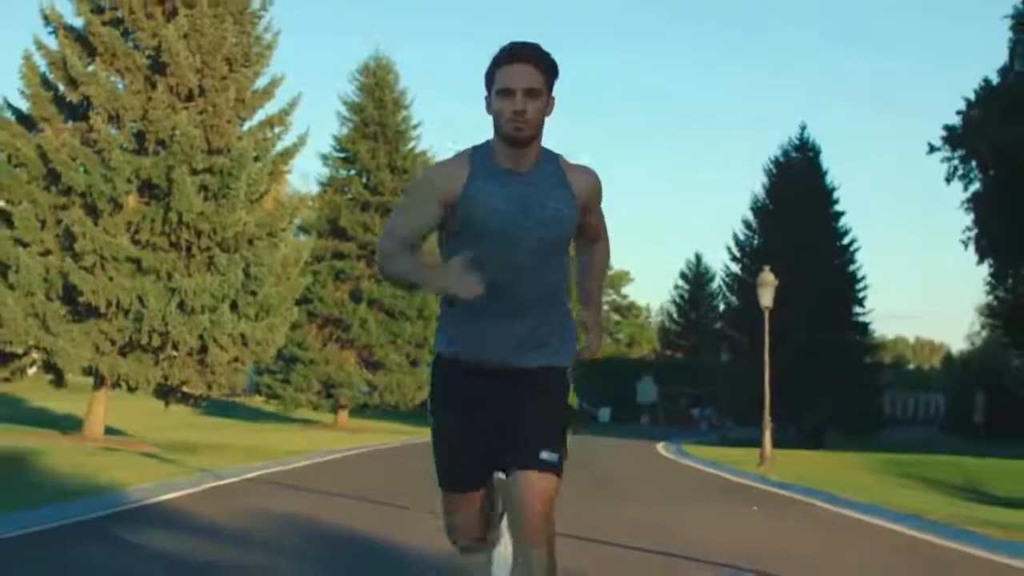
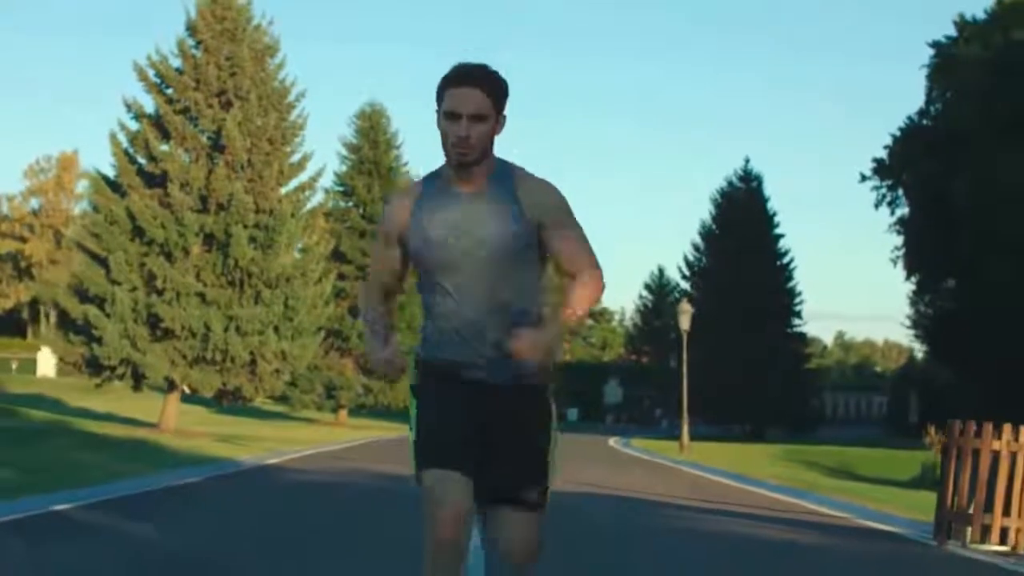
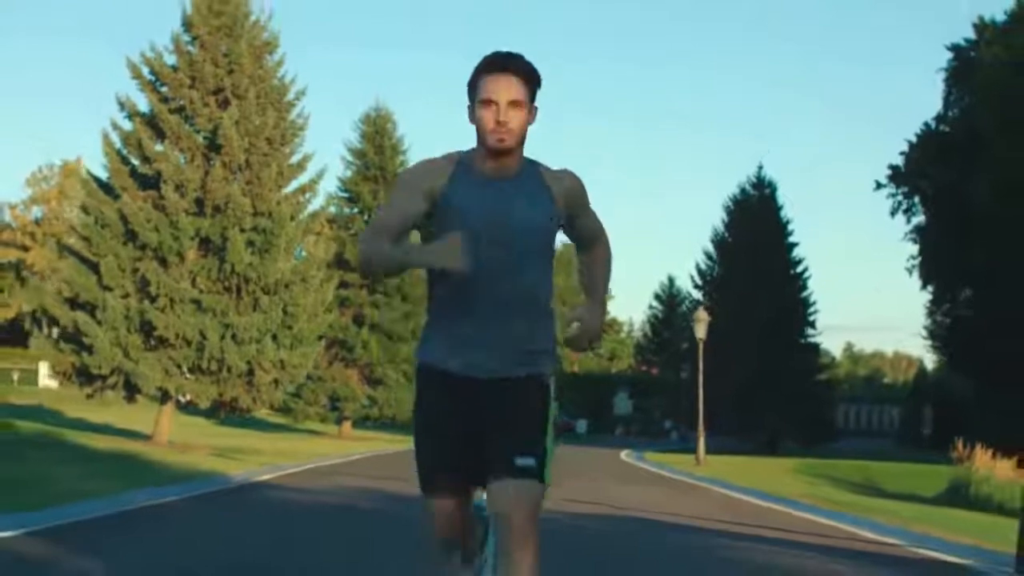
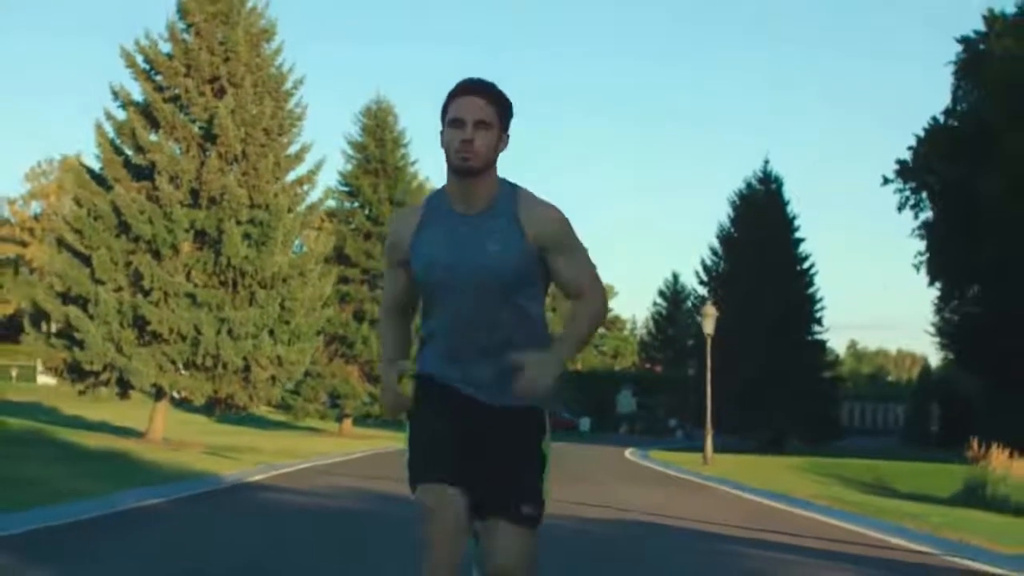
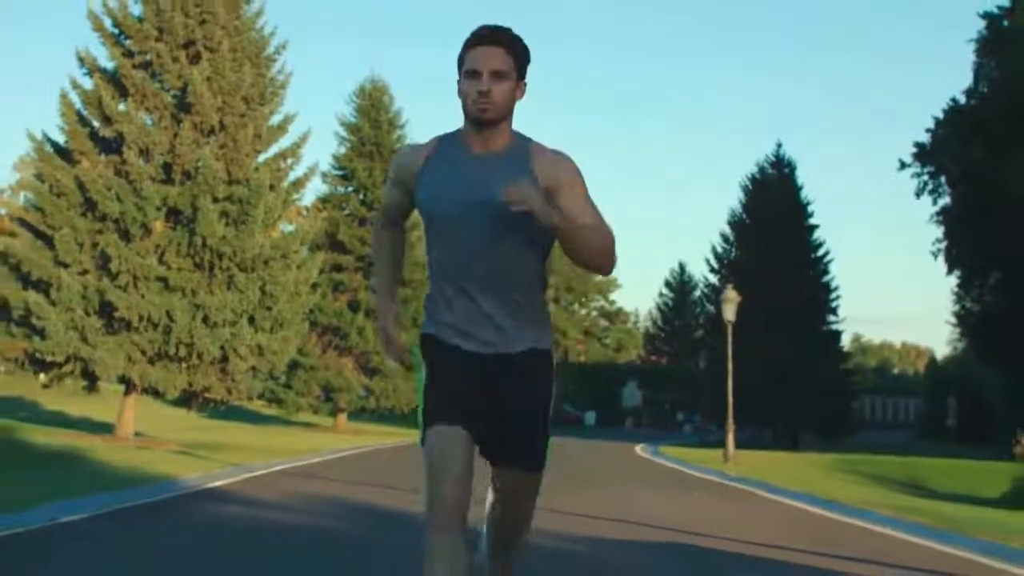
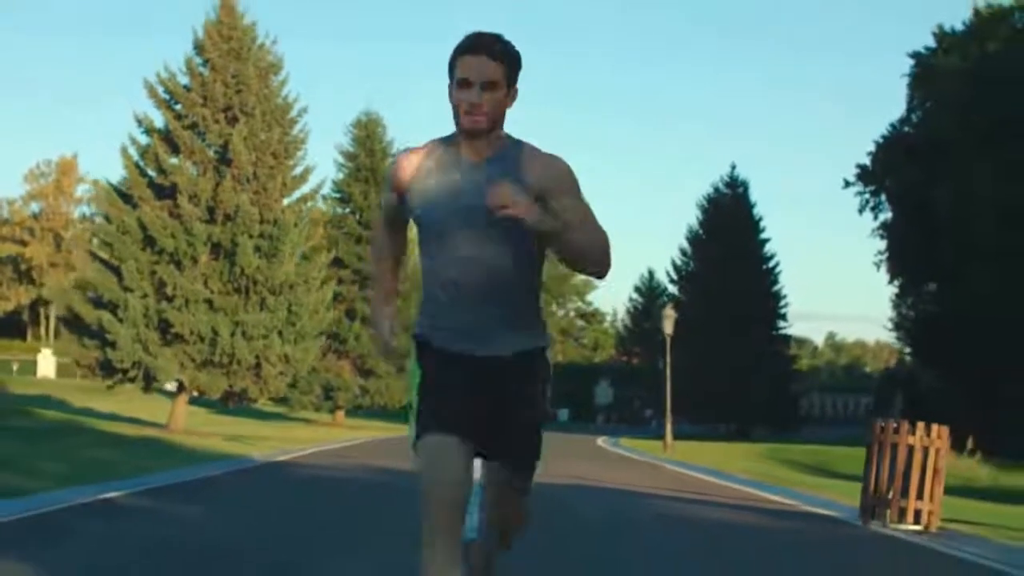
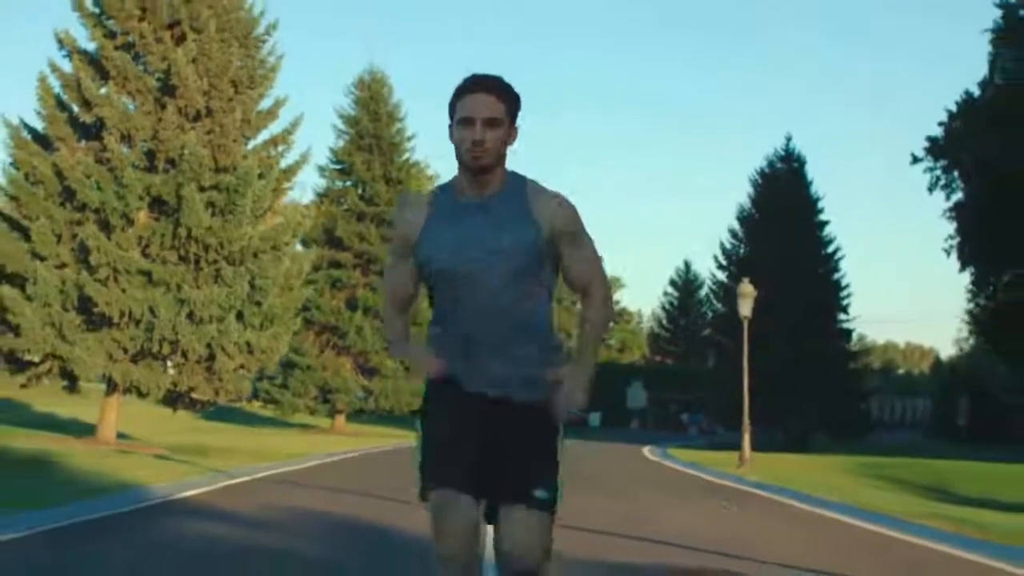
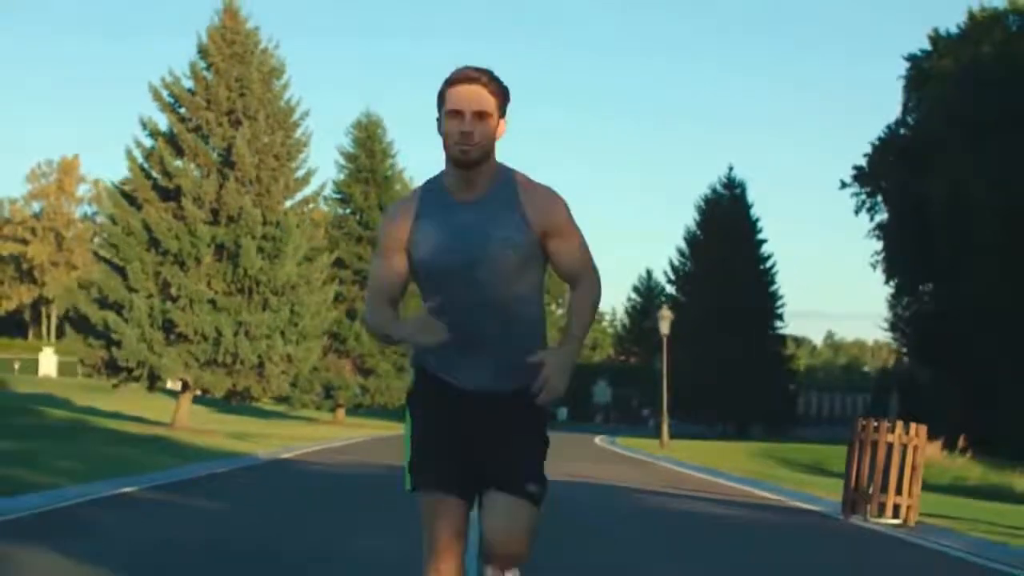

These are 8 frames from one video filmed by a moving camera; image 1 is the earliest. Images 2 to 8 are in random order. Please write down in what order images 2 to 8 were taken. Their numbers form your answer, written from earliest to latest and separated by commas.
7, 5, 4, 3, 2, 6, 8
